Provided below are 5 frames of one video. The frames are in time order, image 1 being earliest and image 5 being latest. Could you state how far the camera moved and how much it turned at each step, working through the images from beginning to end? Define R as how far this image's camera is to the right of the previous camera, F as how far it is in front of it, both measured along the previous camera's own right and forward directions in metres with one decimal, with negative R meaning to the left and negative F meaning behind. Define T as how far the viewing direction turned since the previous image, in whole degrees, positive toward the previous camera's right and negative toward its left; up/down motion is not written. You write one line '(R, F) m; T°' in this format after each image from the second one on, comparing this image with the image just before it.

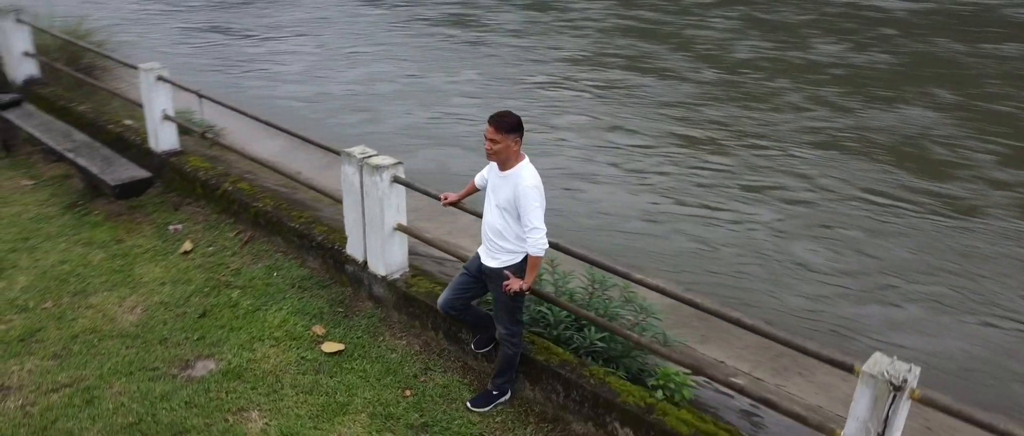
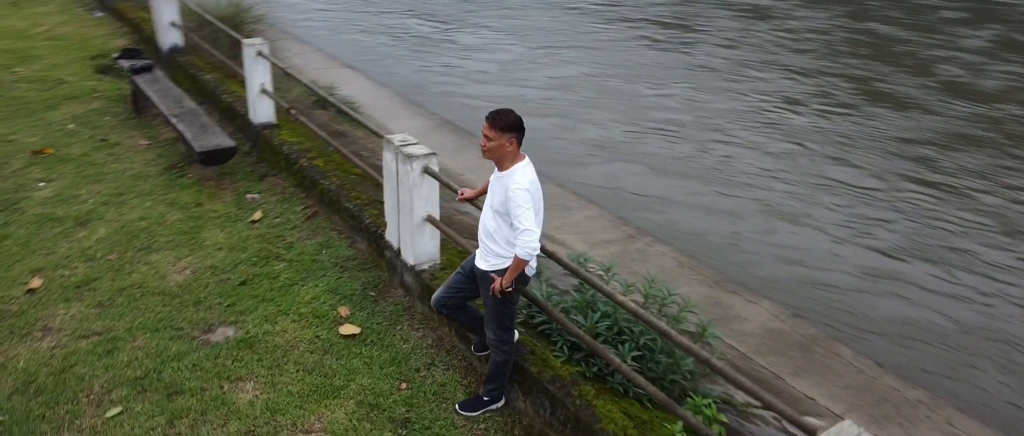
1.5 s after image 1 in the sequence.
(+0.6, +0.2) m; -12°
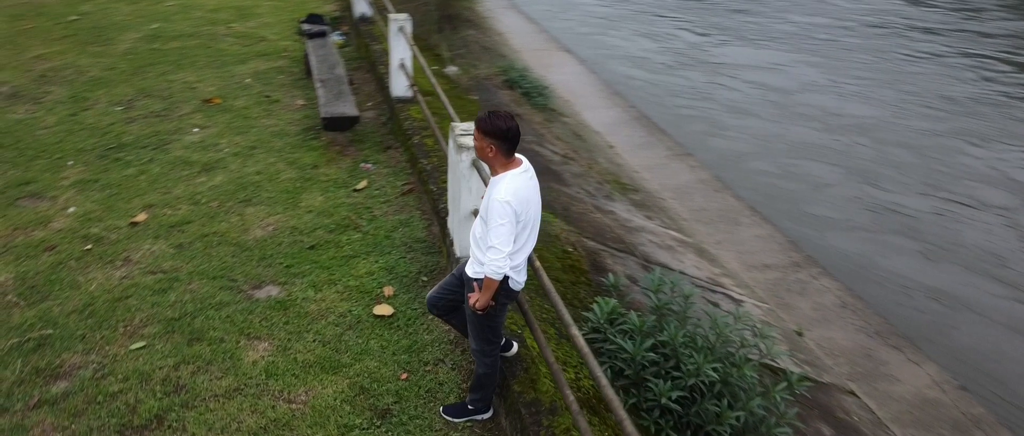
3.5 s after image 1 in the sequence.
(+0.8, +0.3) m; -17°
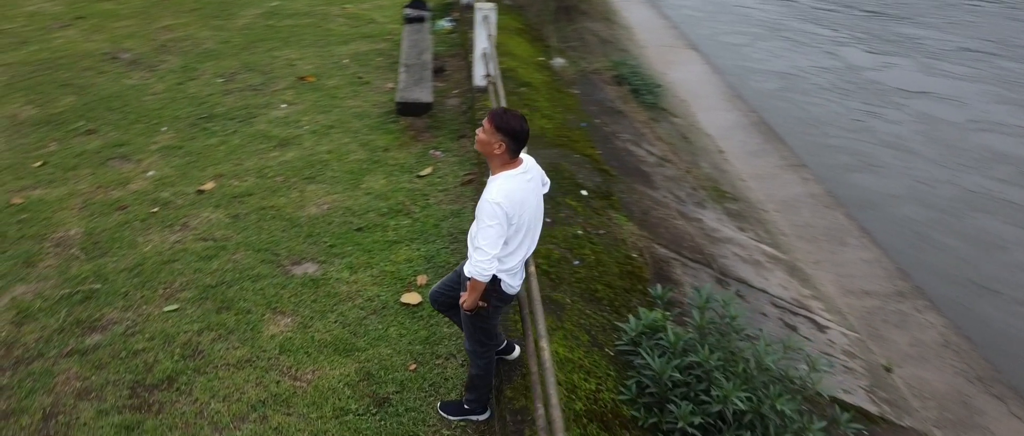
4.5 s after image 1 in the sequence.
(+0.4, +0.1) m; -10°
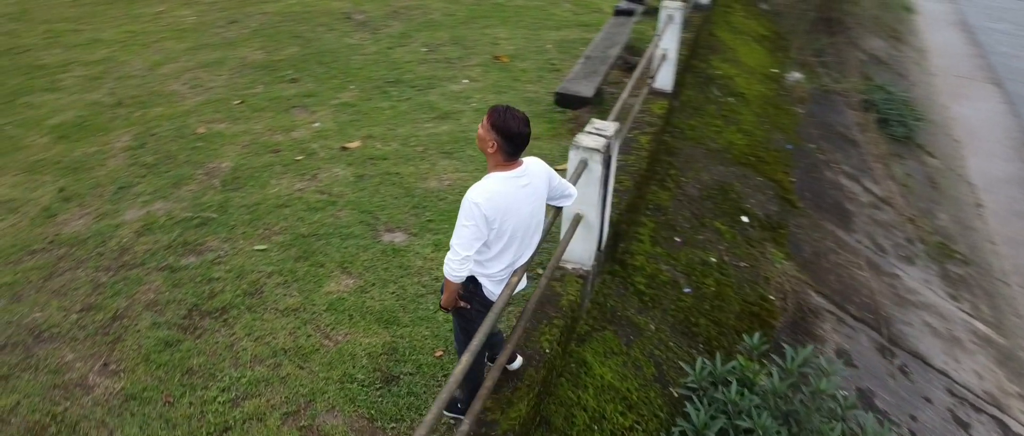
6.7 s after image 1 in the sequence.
(+0.9, +0.3) m; -20°
